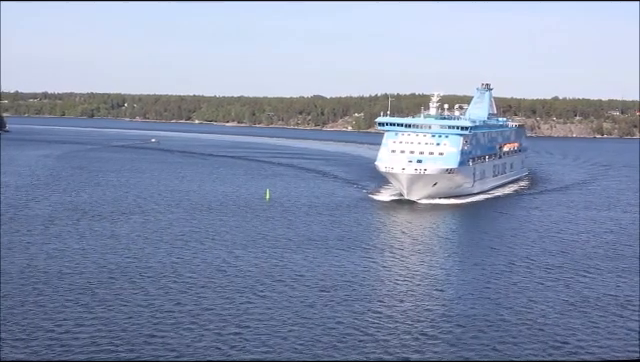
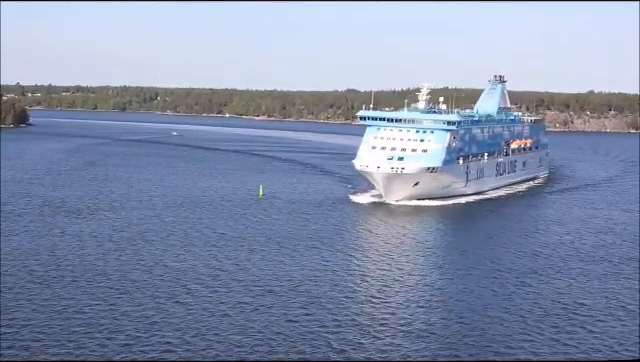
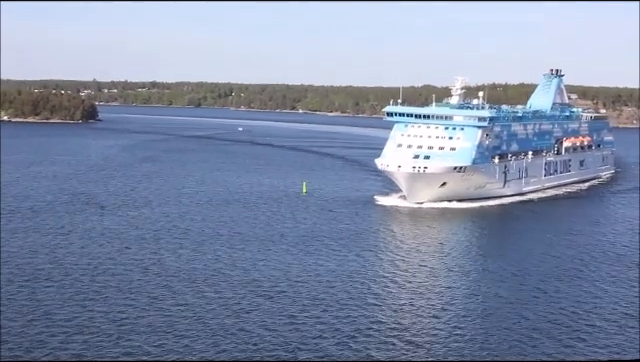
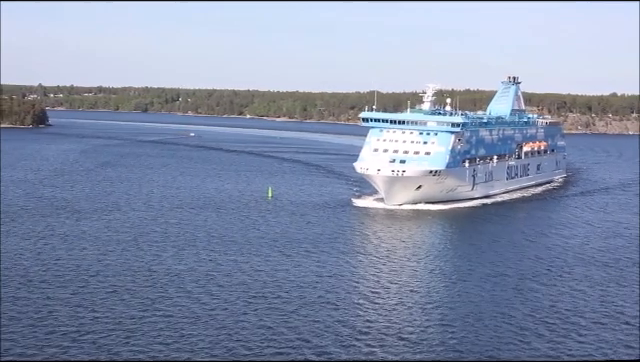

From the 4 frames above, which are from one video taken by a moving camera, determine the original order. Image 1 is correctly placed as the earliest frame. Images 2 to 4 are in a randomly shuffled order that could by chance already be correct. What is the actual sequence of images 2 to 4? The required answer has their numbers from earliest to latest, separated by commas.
2, 4, 3
